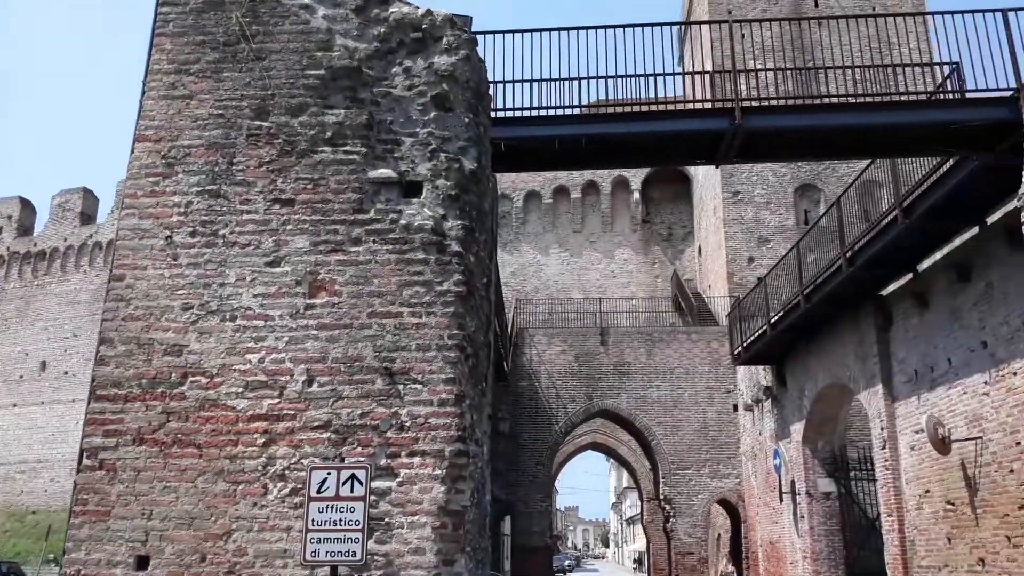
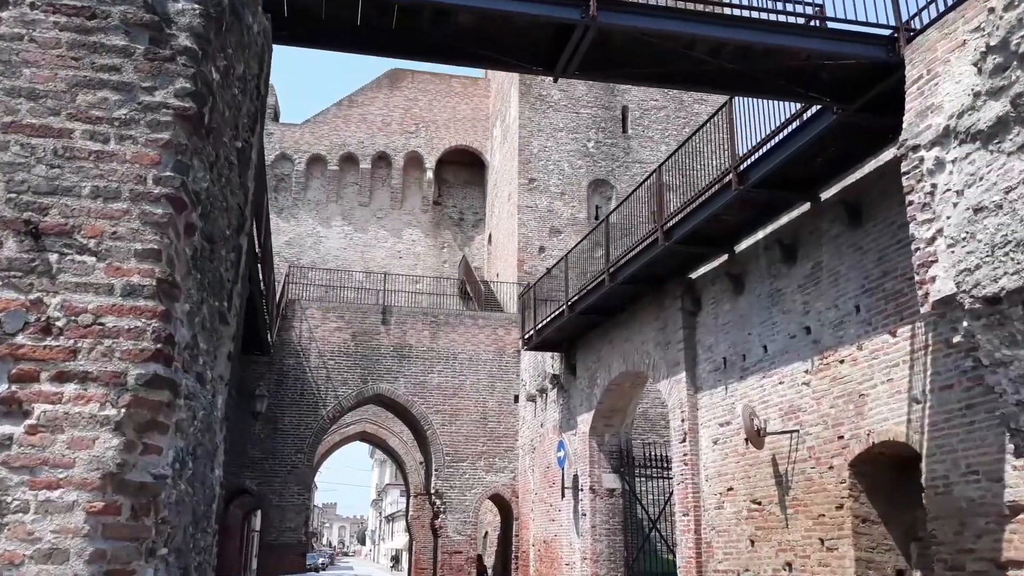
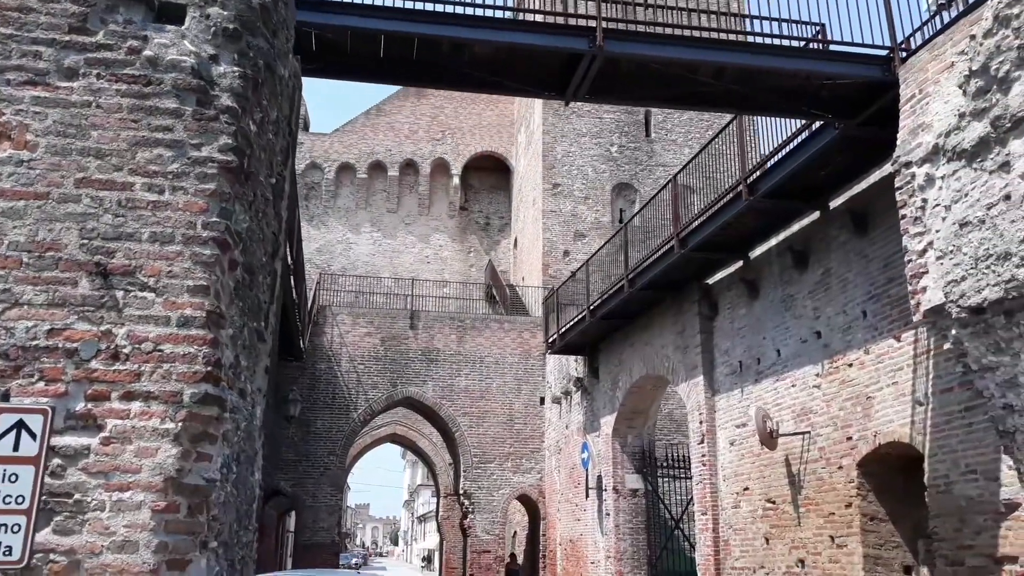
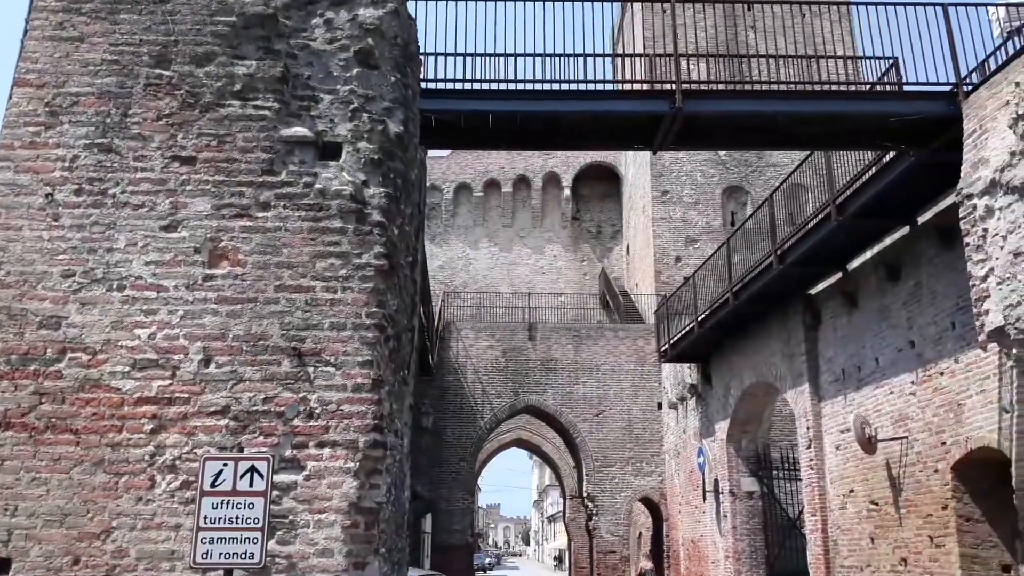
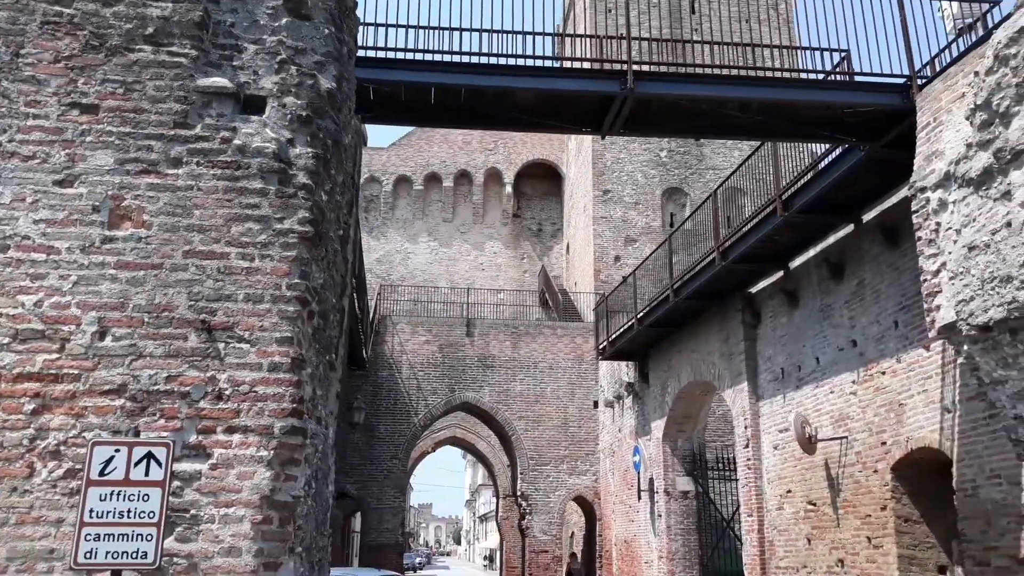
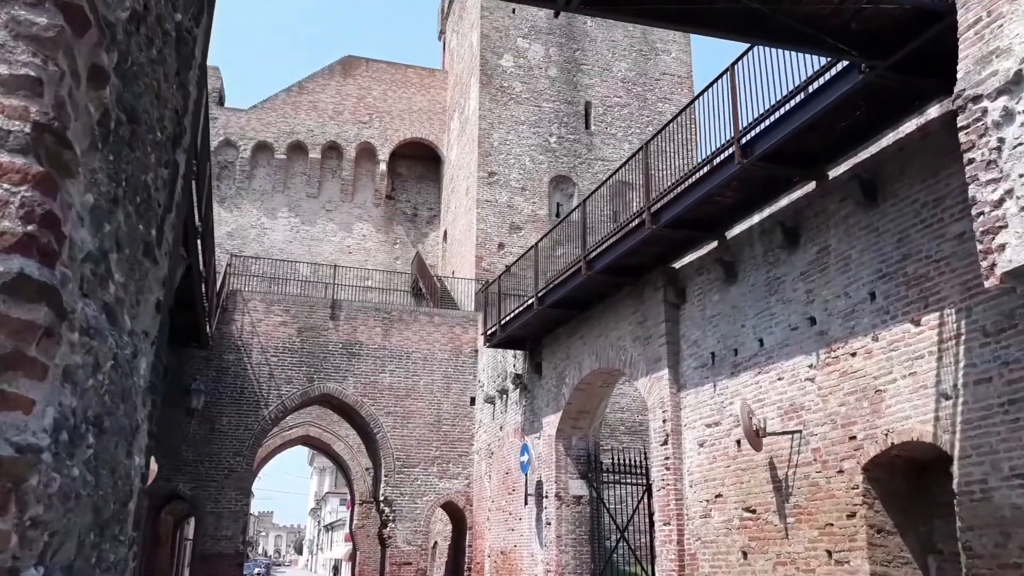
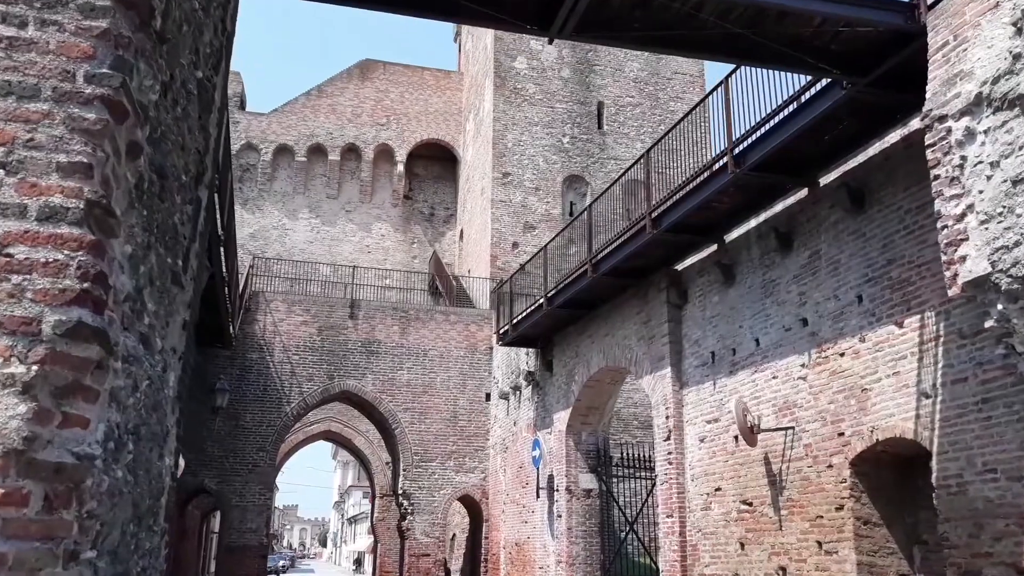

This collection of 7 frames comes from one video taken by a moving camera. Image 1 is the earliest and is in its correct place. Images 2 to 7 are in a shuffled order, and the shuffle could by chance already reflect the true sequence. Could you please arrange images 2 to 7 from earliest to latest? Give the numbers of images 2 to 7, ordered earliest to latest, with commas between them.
4, 5, 3, 2, 7, 6
